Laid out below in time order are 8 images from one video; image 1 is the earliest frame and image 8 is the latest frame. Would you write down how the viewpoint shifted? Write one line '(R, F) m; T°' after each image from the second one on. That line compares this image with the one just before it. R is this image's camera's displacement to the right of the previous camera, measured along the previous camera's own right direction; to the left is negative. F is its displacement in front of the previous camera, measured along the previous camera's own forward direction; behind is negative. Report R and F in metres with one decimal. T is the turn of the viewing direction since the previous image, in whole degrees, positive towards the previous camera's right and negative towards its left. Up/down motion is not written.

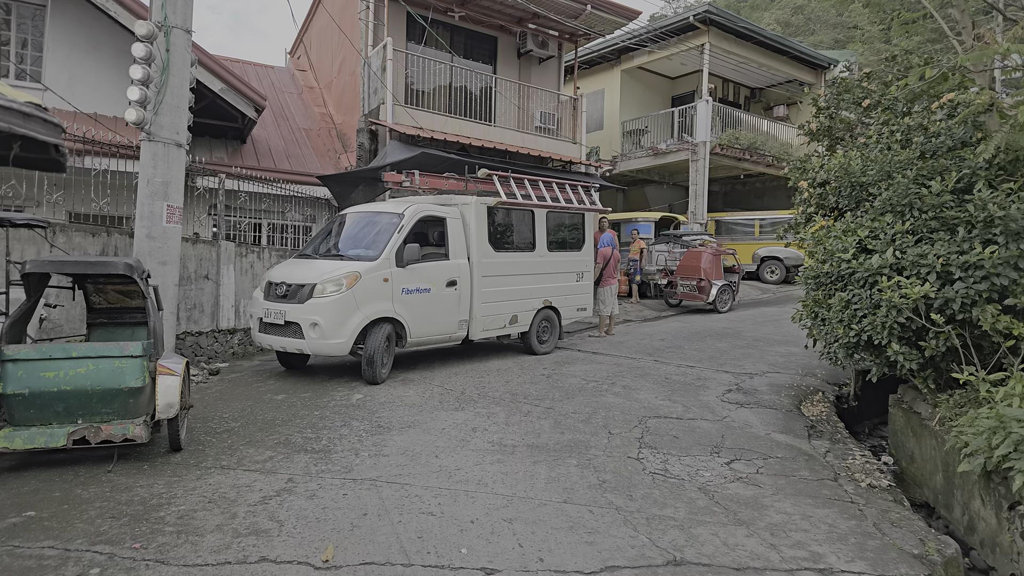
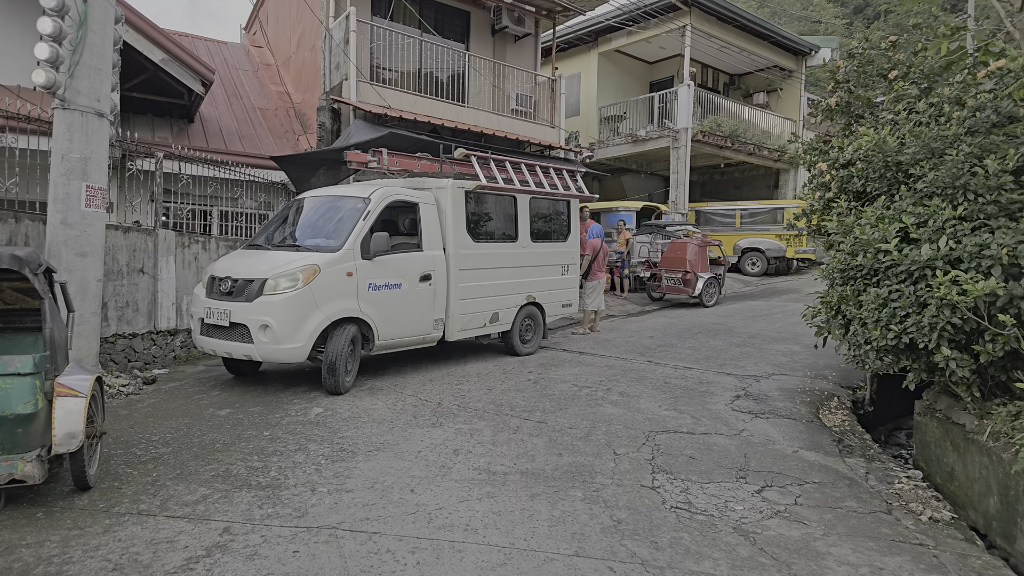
(-0.1, +0.8) m; +3°
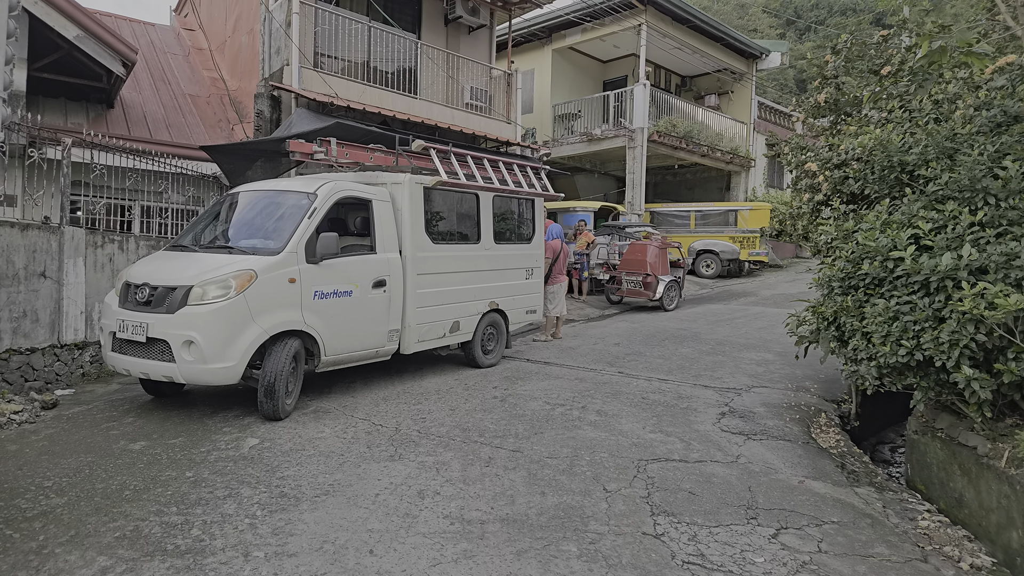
(-0.2, +0.7) m; +5°
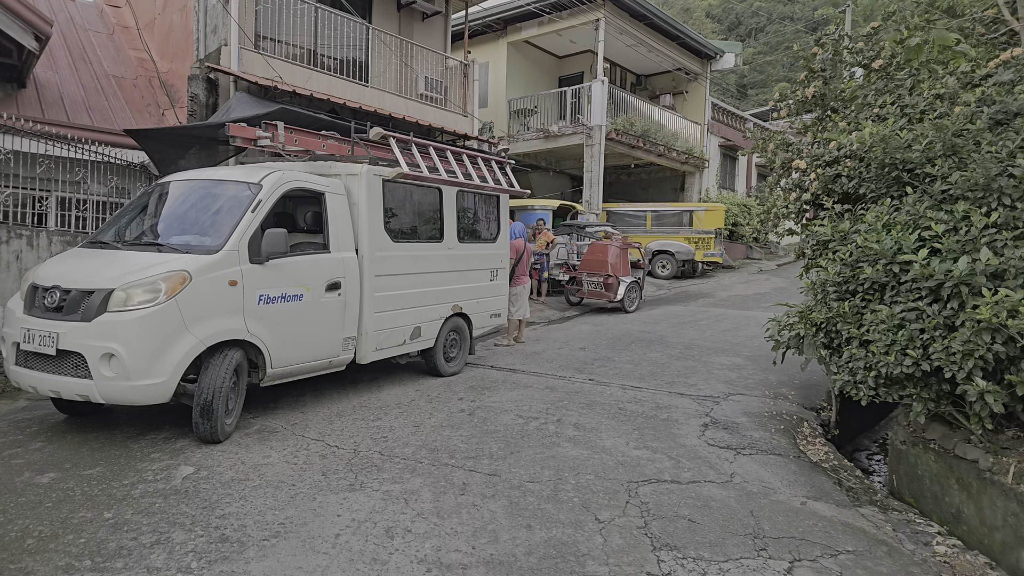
(-0.2, +0.5) m; +5°
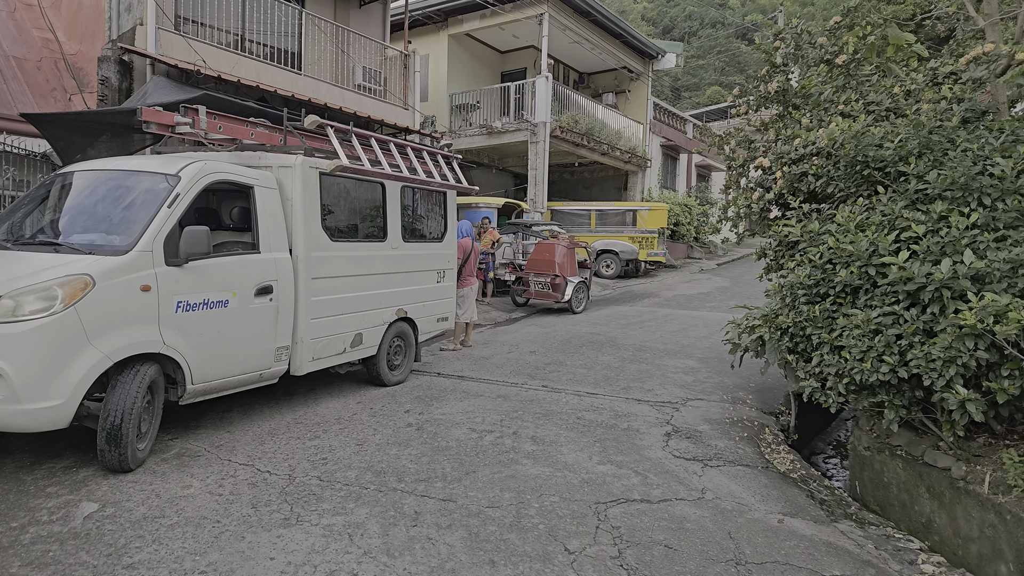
(-0.1, +0.4) m; +5°
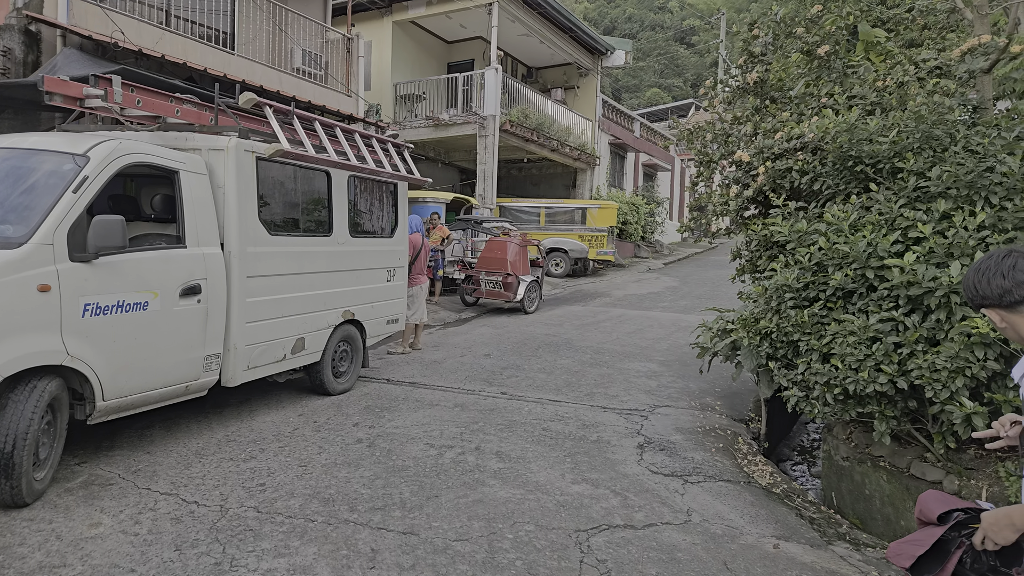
(-0.2, +0.4) m; +5°
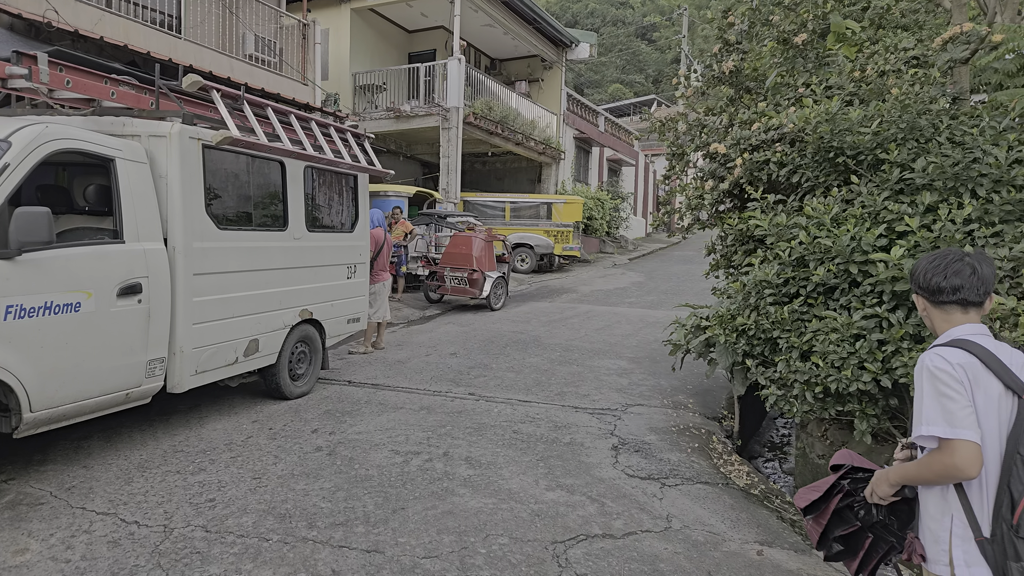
(0.0, +0.2) m; +3°
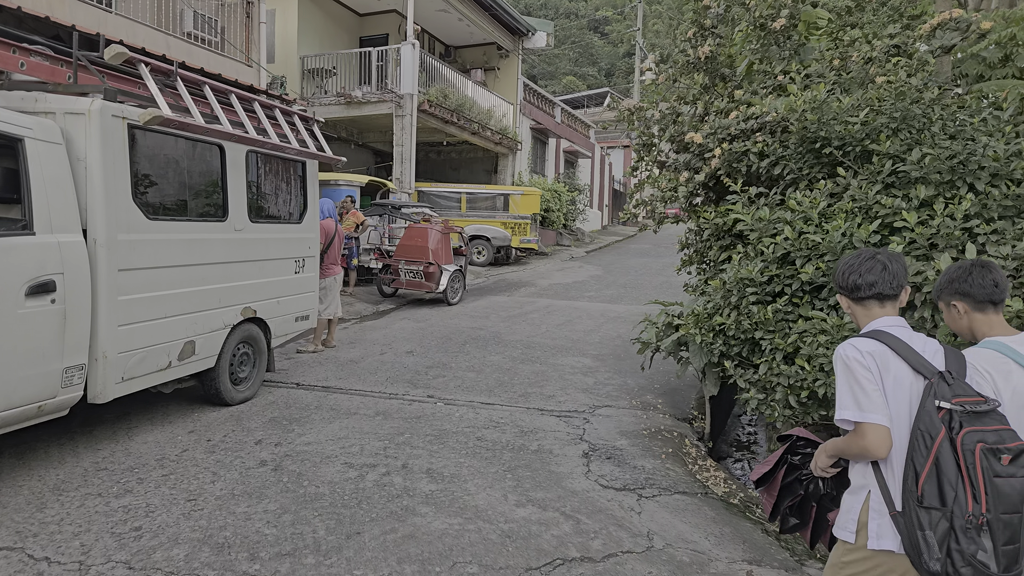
(-0.1, +0.3) m; +4°
